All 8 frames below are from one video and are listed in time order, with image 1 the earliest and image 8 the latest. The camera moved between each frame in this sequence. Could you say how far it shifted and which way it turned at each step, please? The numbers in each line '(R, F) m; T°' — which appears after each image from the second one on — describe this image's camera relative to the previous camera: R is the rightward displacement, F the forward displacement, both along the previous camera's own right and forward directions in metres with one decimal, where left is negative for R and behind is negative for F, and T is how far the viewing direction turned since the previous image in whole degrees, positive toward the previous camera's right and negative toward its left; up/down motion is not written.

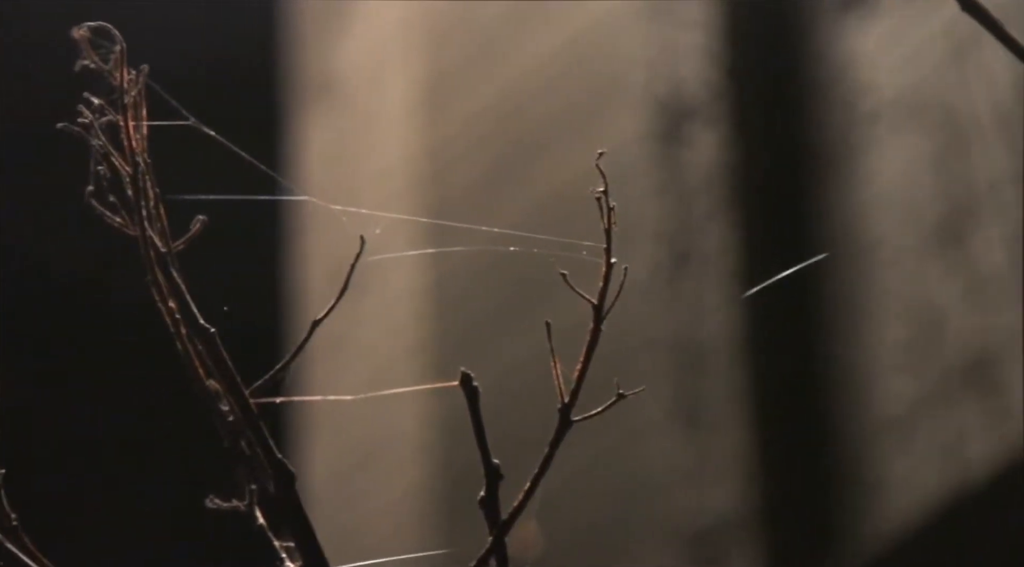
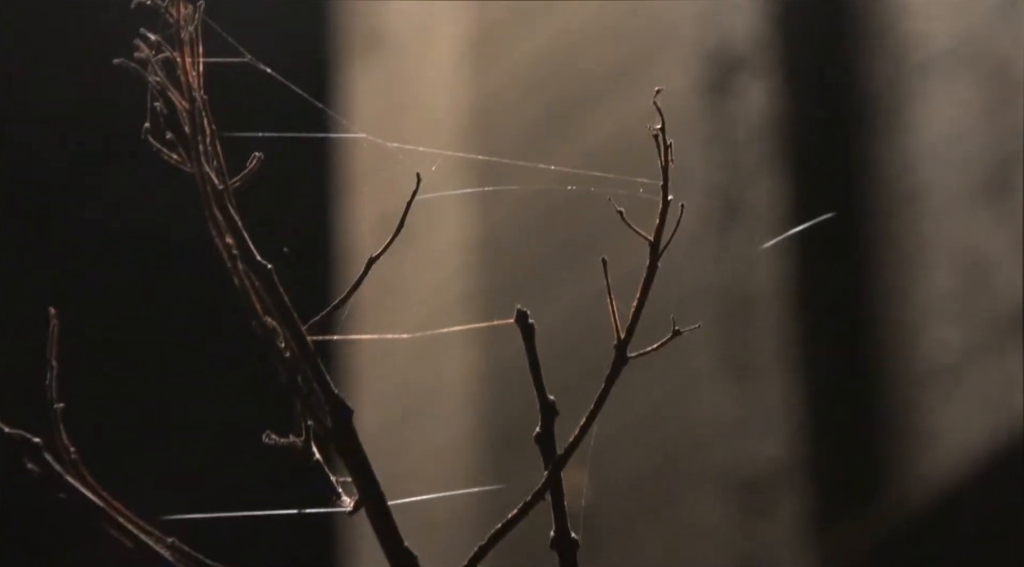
(-0.1, 0.0) m; -1°
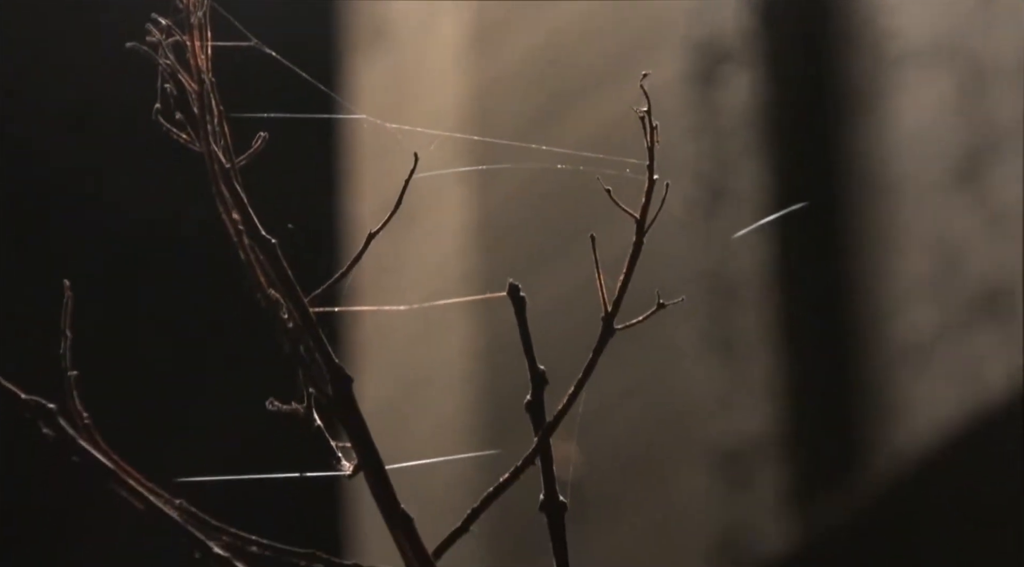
(0.0, -0.1) m; 0°
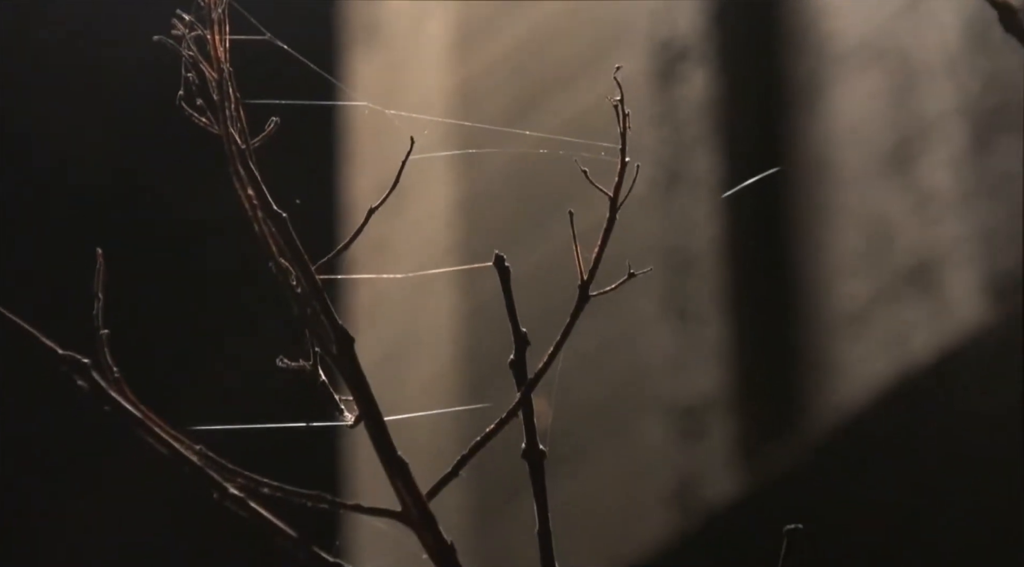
(-0.1, -0.3) m; +3°
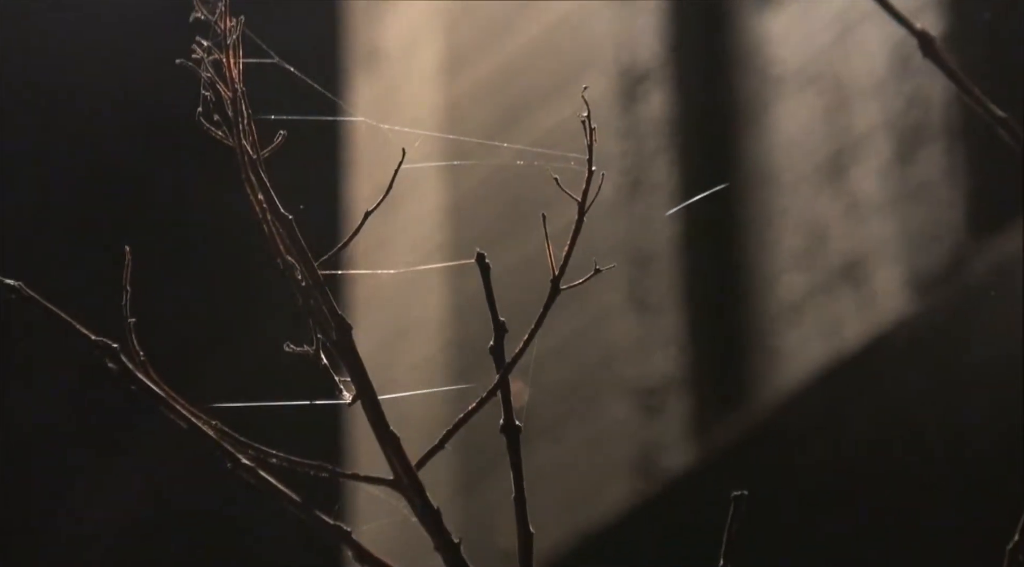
(0.0, -0.4) m; +1°
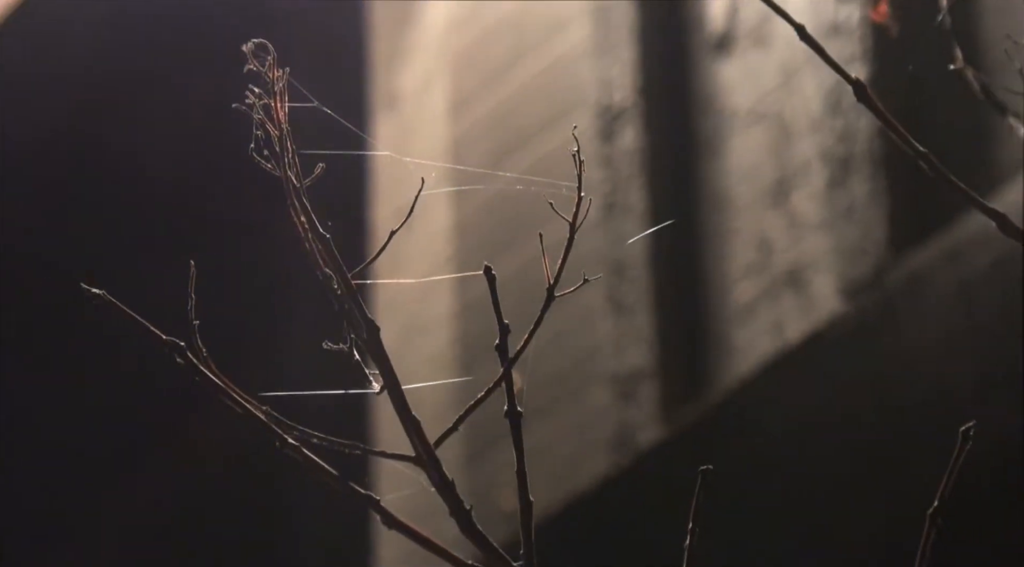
(-0.2, -0.6) m; +2°
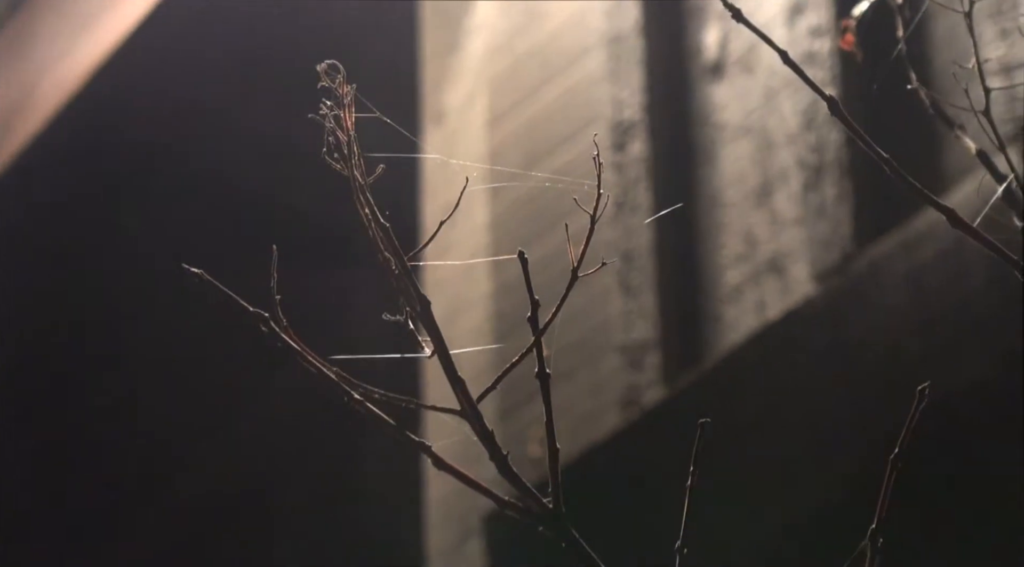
(-0.2, -0.8) m; +1°
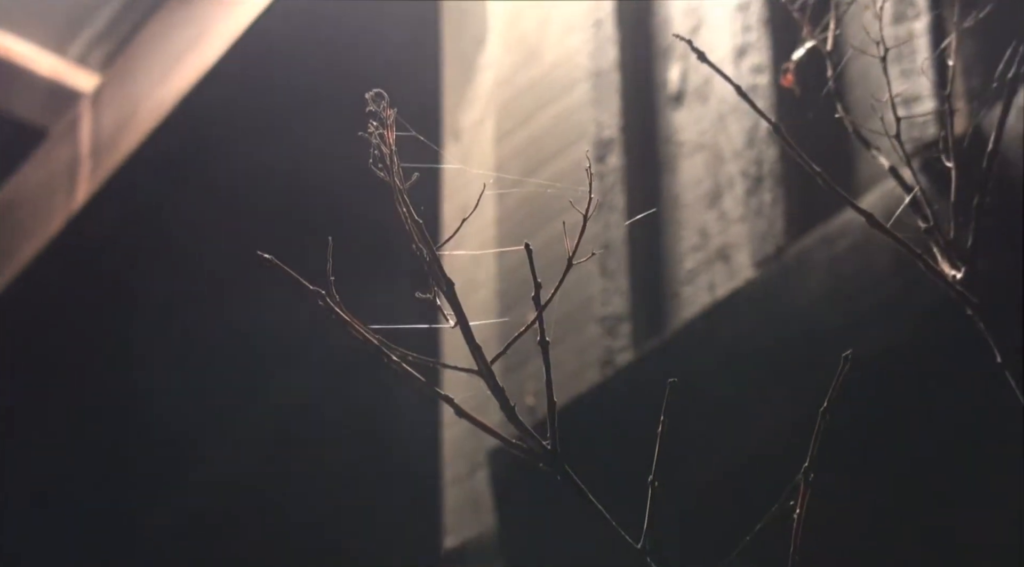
(-0.5, -1.2) m; +4°
